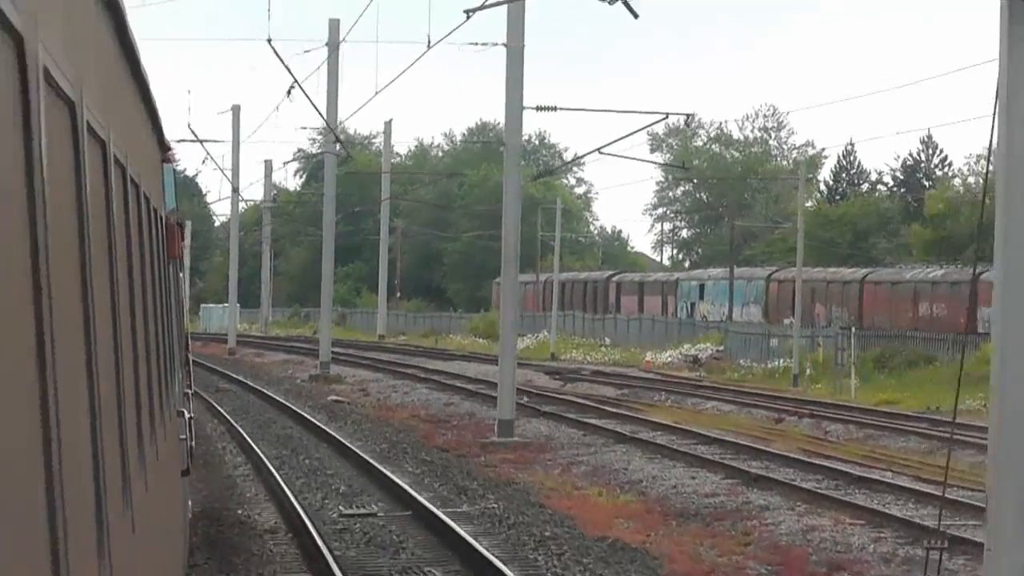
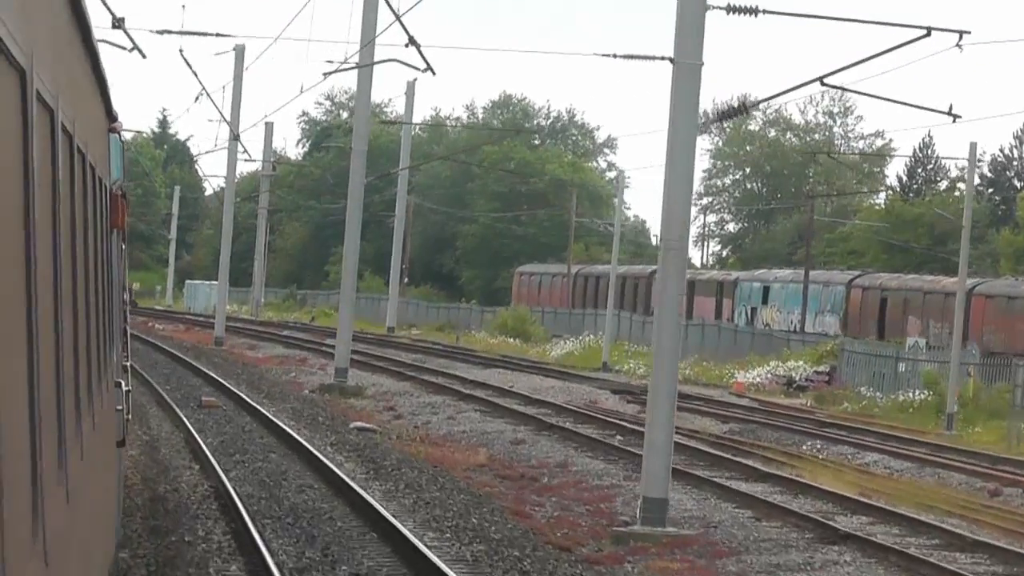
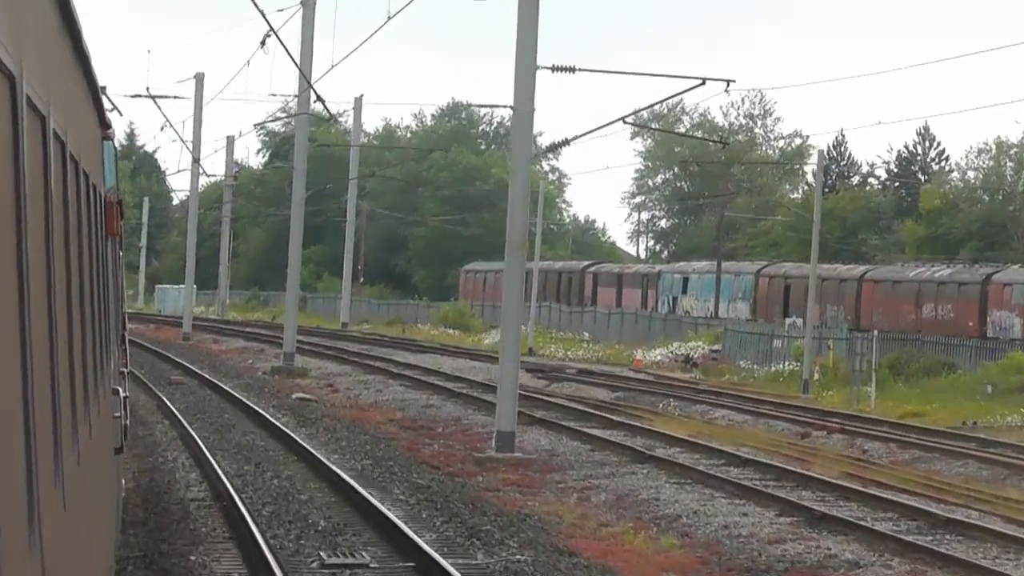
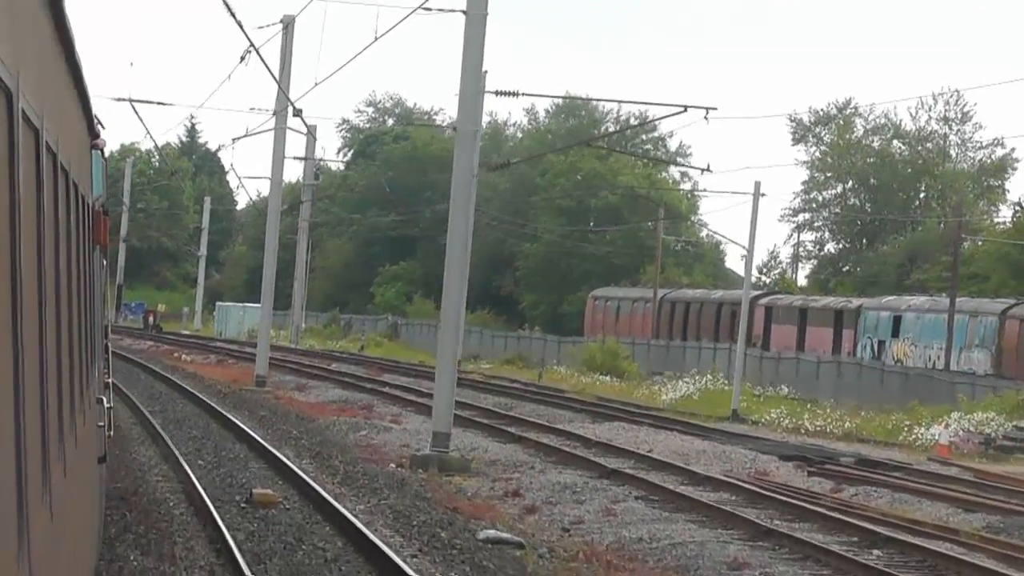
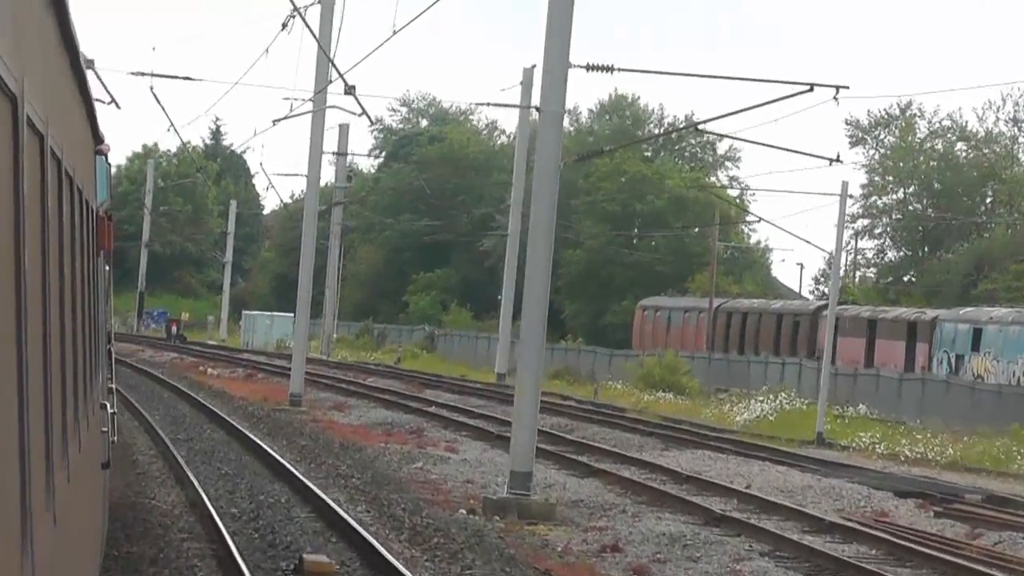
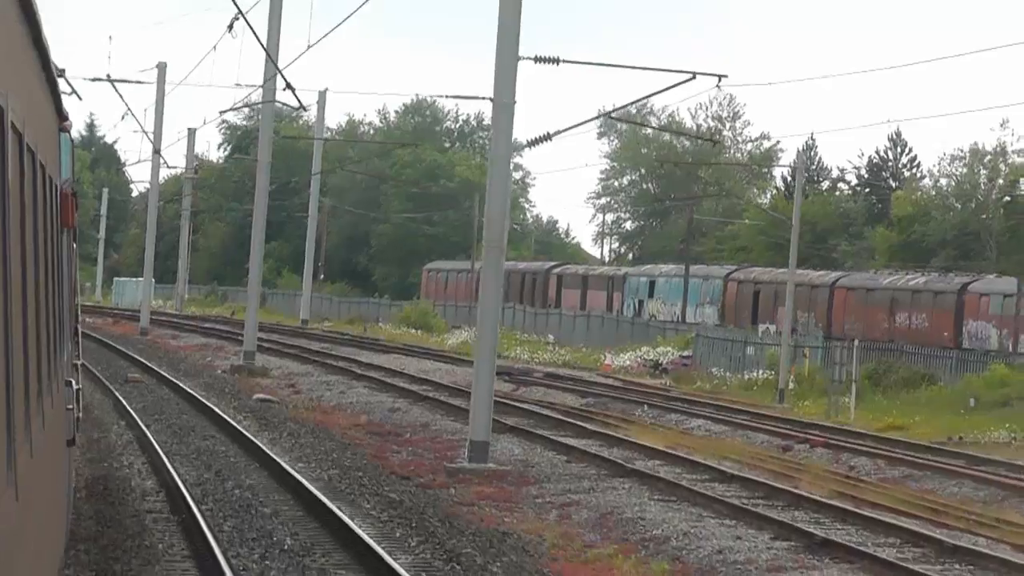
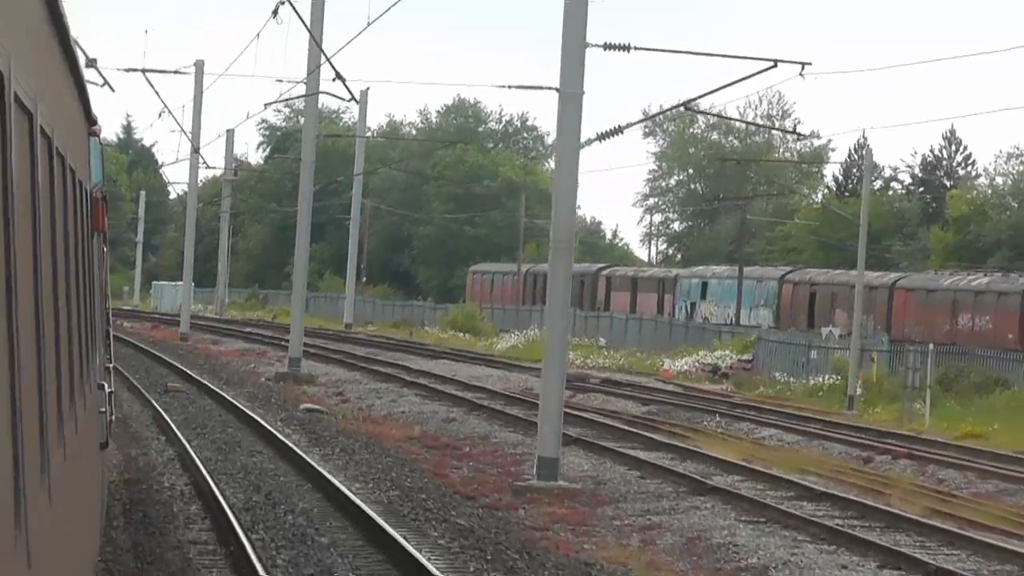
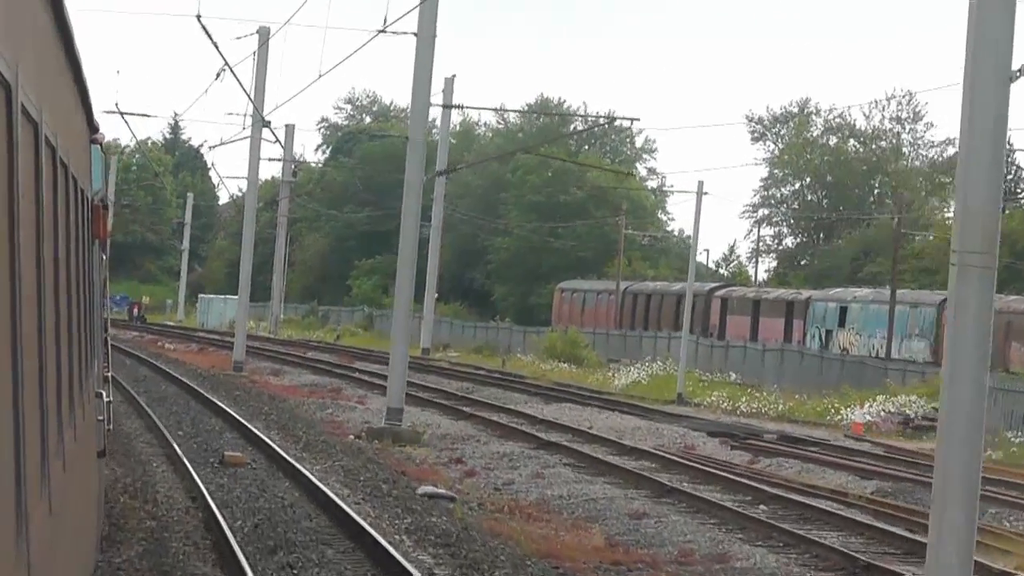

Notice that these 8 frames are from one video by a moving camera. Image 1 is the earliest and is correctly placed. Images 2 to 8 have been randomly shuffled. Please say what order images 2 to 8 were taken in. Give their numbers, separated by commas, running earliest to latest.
3, 6, 7, 2, 8, 4, 5
